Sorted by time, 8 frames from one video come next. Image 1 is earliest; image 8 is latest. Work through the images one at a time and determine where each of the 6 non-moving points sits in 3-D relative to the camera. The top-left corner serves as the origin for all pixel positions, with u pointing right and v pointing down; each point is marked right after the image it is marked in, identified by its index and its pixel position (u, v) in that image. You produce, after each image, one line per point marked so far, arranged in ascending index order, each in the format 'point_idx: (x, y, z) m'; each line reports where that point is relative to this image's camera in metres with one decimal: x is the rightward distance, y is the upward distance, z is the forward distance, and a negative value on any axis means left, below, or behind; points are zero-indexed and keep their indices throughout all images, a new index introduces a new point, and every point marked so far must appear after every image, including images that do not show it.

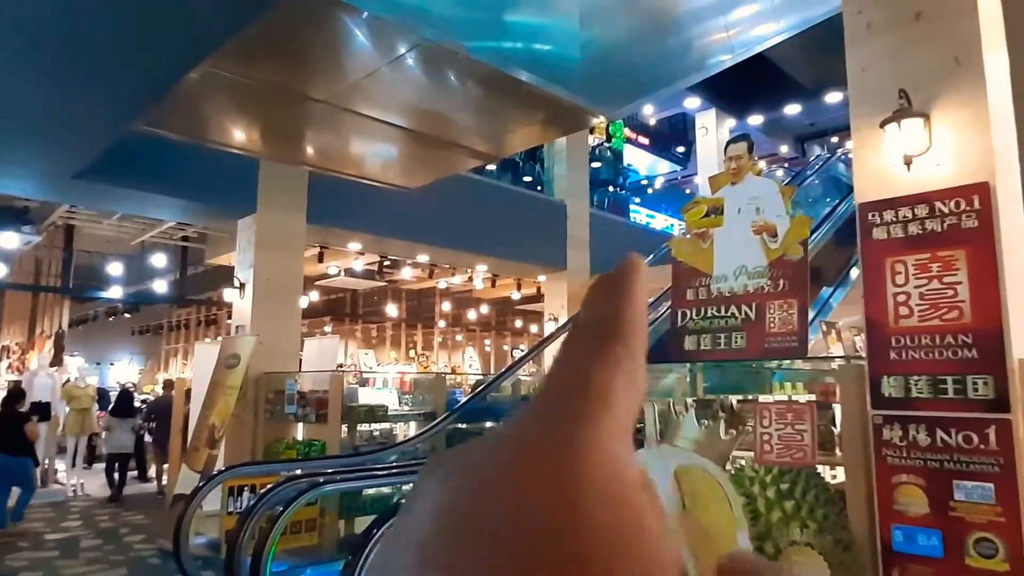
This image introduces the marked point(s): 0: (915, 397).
0: (+1.5, -0.4, +2.5) m
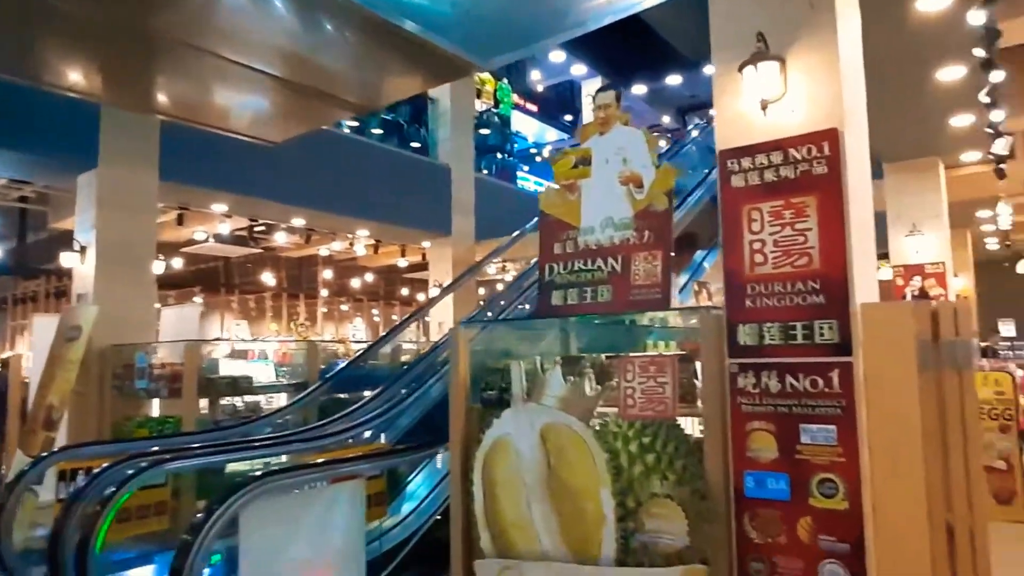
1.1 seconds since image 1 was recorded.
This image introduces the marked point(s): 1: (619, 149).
0: (+1.0, -0.2, +2.6) m
1: (+0.5, +0.6, +3.2) m
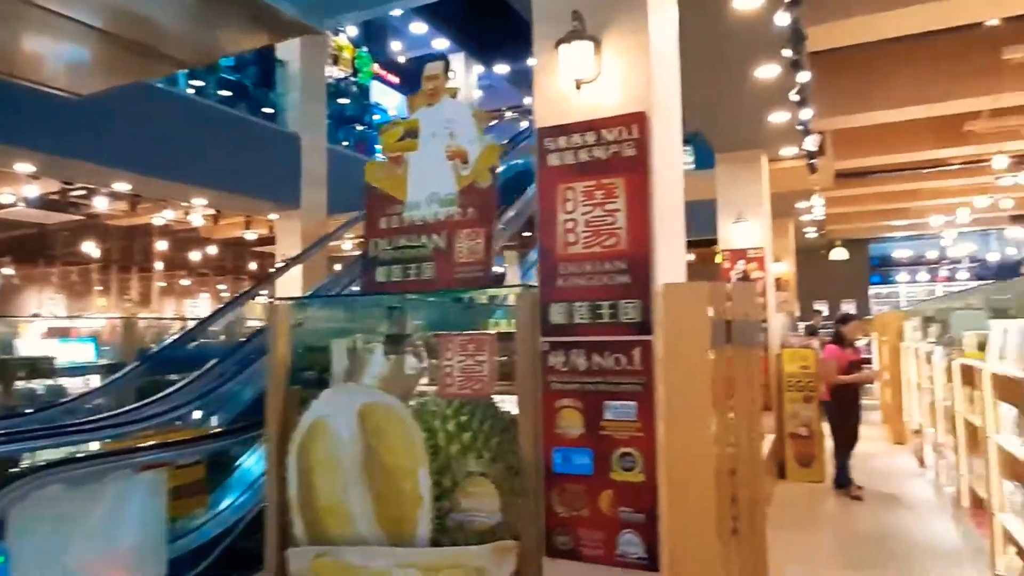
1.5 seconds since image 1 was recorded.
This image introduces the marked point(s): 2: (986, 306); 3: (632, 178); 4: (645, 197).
0: (+0.2, -0.1, +2.6) m
1: (-0.3, +0.7, +3.1) m
2: (+3.2, -0.1, +4.6) m
3: (+0.4, +0.4, +2.5) m
4: (+0.5, +0.3, +2.5) m
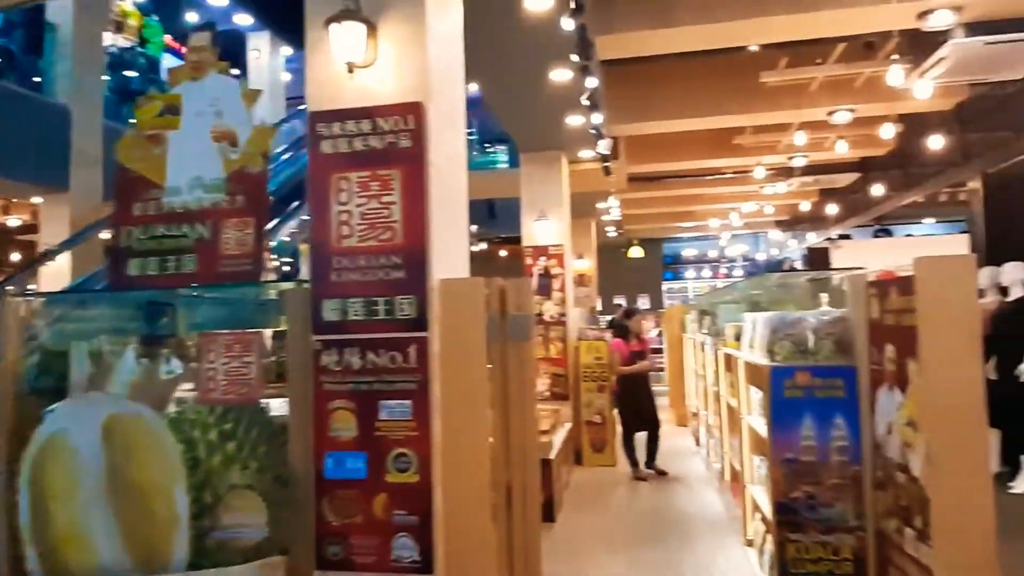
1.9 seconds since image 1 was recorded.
0: (-0.6, -0.1, +2.5) m
1: (-1.2, +0.8, +2.8) m
2: (+1.8, -0.1, +5.2) m
3: (-0.4, +0.4, +2.4) m
4: (-0.3, +0.4, +2.4) m
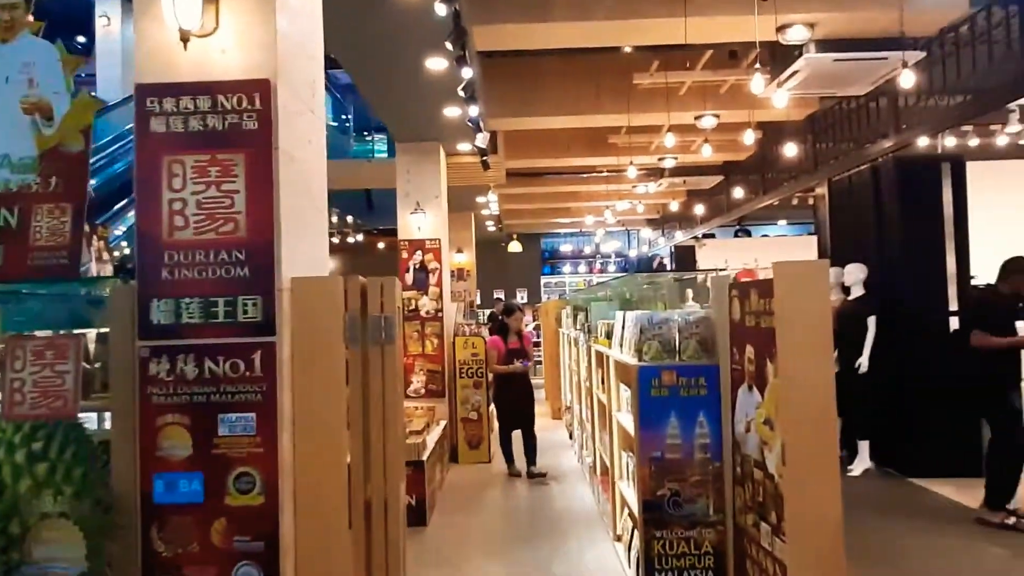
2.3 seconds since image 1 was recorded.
0: (-1.0, -0.1, +2.2) m
1: (-1.7, +0.8, +2.4) m
2: (+0.8, -0.1, +5.2) m
3: (-0.8, +0.4, +2.2) m
4: (-0.8, +0.4, +2.2) m
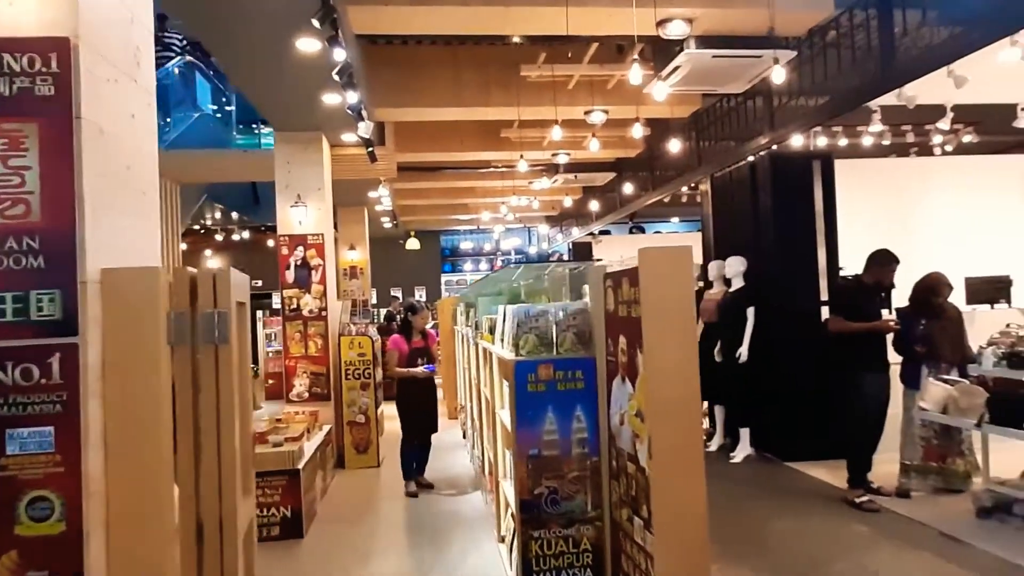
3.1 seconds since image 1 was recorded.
0: (-1.5, -0.1, +1.8) m
1: (-2.2, +0.8, +1.9) m
2: (-0.1, 0.0, +5.1) m
3: (-1.3, +0.4, +1.9) m
4: (-1.2, +0.4, +1.9) m
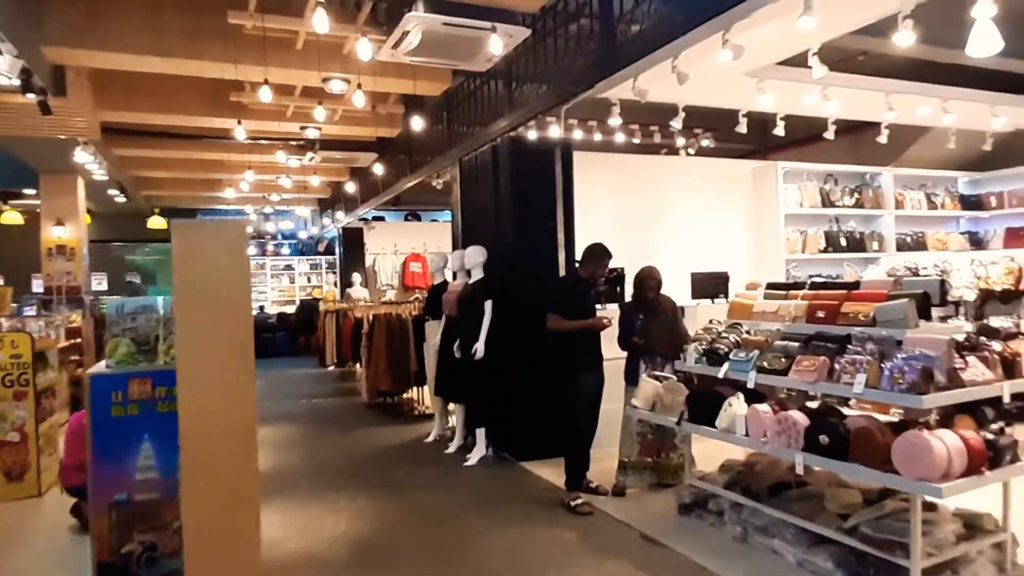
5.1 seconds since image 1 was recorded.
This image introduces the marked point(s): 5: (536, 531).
0: (-2.5, -0.1, +0.6) m
1: (-3.2, +0.8, +0.5) m
2: (-2.1, 0.0, +4.2) m
3: (-2.3, +0.5, +0.7) m
4: (-2.2, +0.4, +0.7) m
5: (+0.2, -1.5, +4.2) m
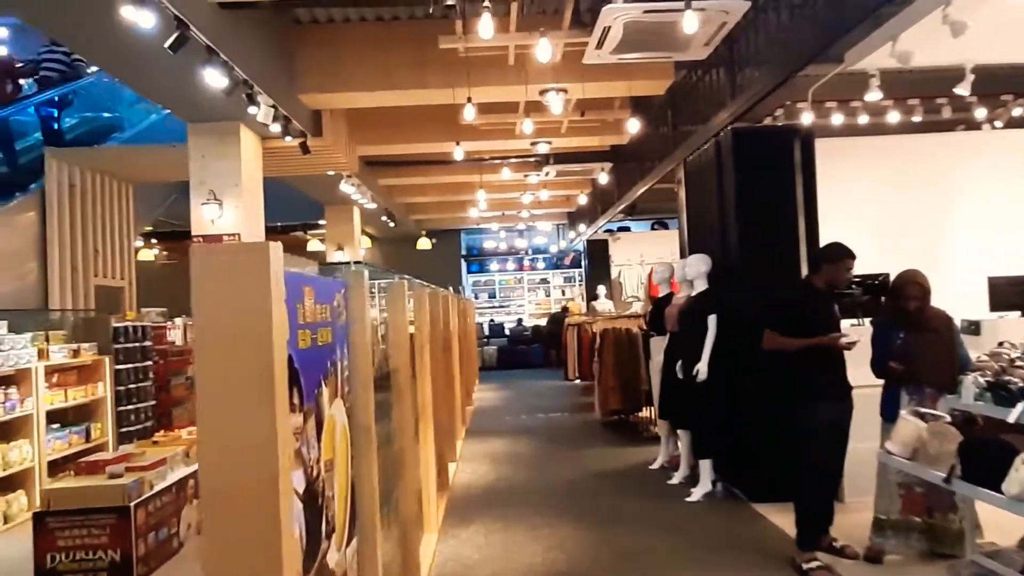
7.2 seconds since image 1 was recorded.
0: (-2.6, -0.1, +1.2) m
1: (-3.3, +0.7, +1.4) m
2: (-0.8, -0.1, +4.3) m
3: (-2.4, +0.4, +1.2) m
4: (-2.3, +0.3, +1.2) m
5: (+1.3, -1.6, +3.5) m
